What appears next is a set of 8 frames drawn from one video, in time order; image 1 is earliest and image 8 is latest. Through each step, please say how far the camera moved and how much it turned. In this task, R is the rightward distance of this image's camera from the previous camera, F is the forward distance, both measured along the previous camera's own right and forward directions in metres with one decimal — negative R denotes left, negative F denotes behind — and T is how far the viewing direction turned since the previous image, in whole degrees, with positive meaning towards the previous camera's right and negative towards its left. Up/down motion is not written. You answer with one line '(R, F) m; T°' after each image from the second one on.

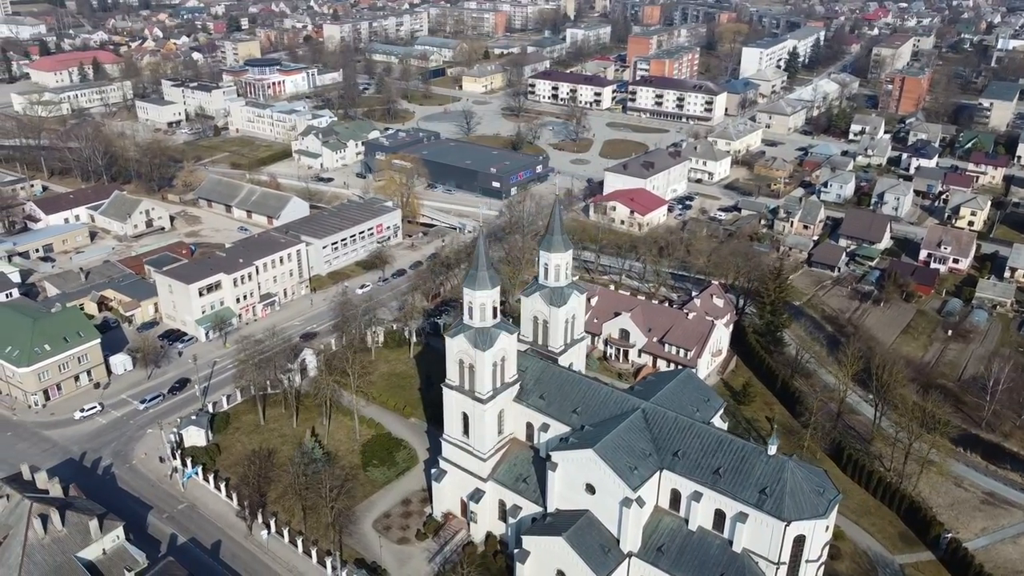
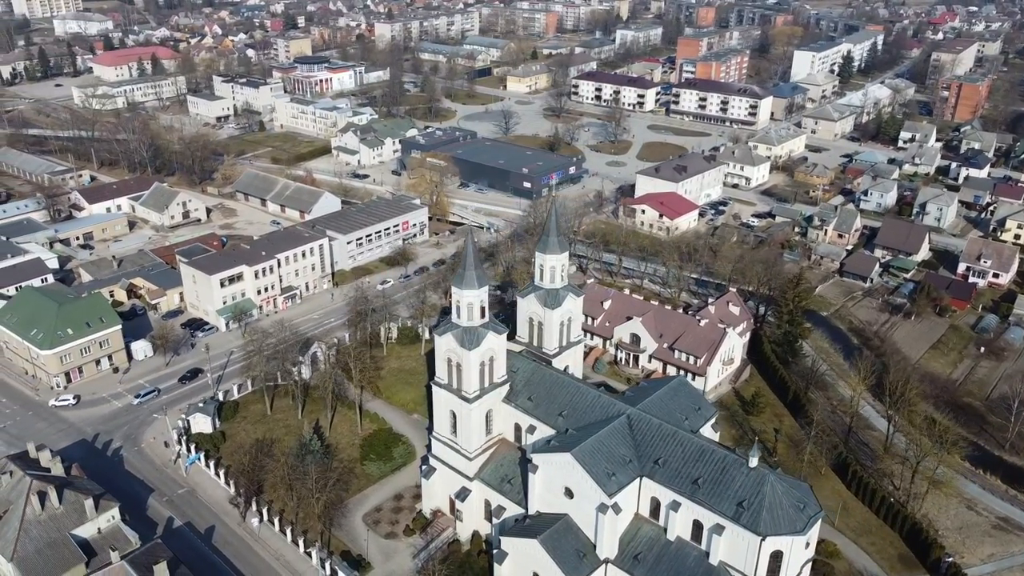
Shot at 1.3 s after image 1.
(+1.9, +0.1) m; -4°
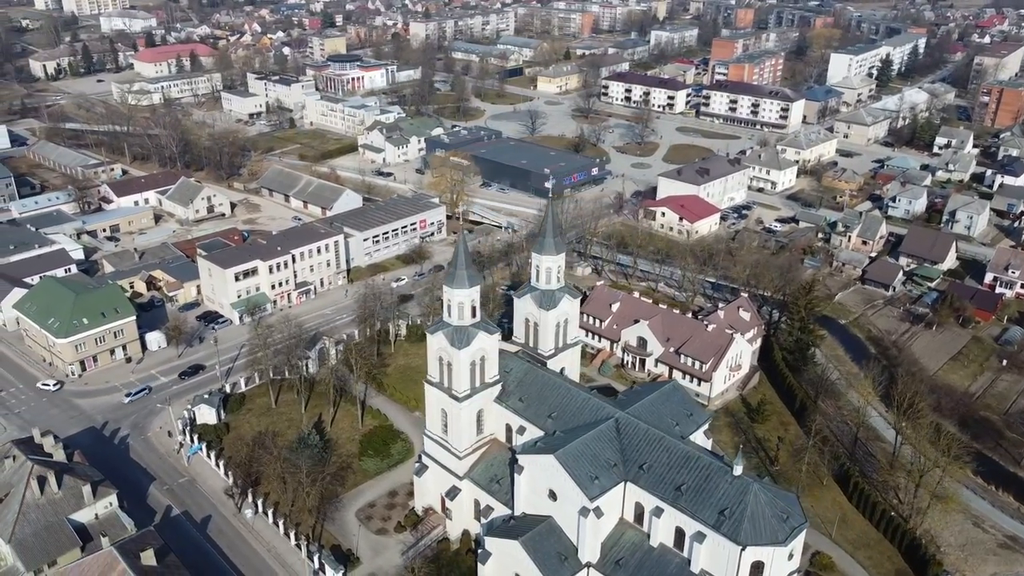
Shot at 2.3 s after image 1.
(+1.3, +0.1) m; -2°
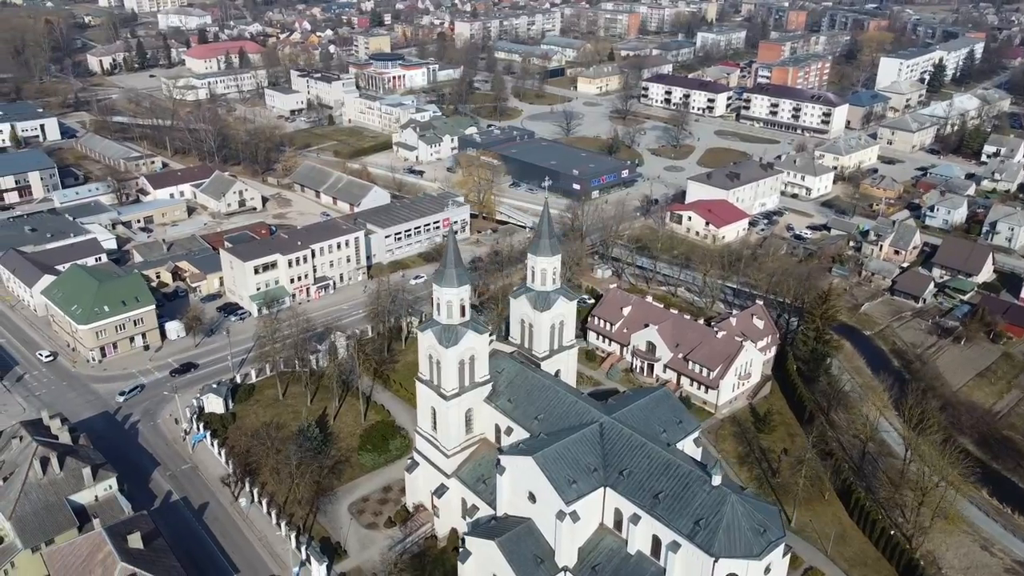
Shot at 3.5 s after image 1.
(+1.7, +0.1) m; -3°
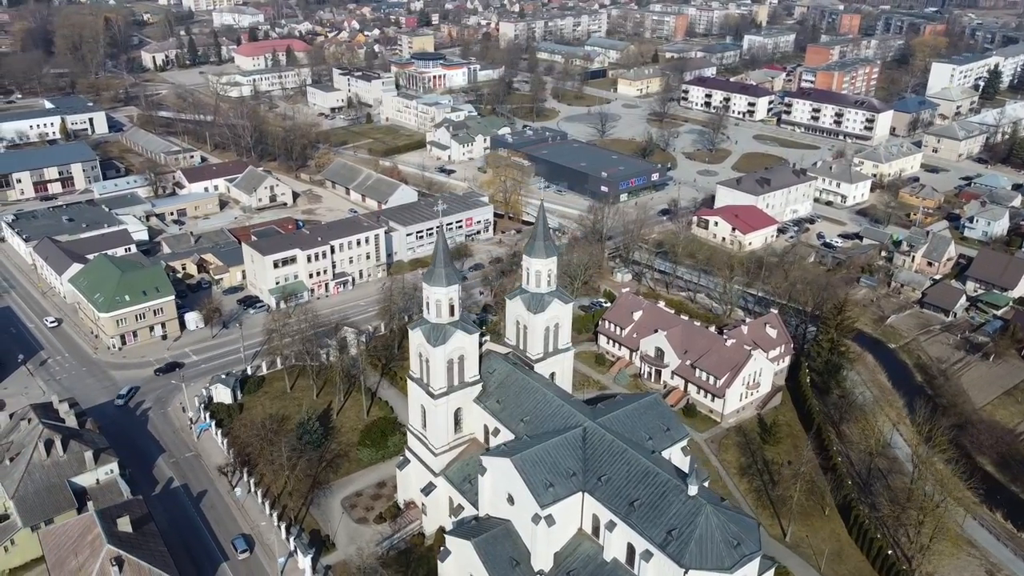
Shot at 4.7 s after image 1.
(+1.7, +0.1) m; -3°
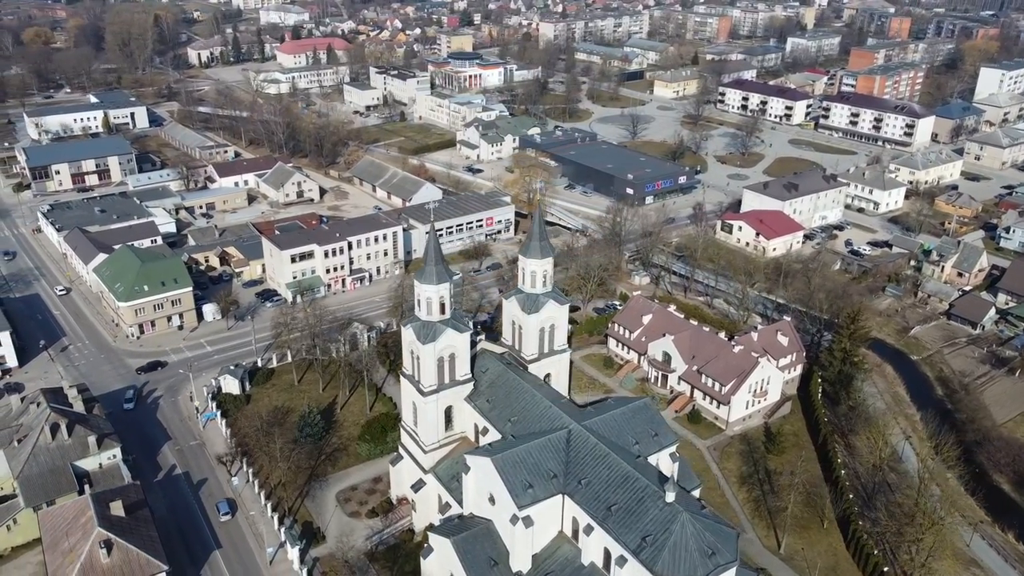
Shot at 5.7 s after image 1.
(+1.5, +0.1) m; -3°
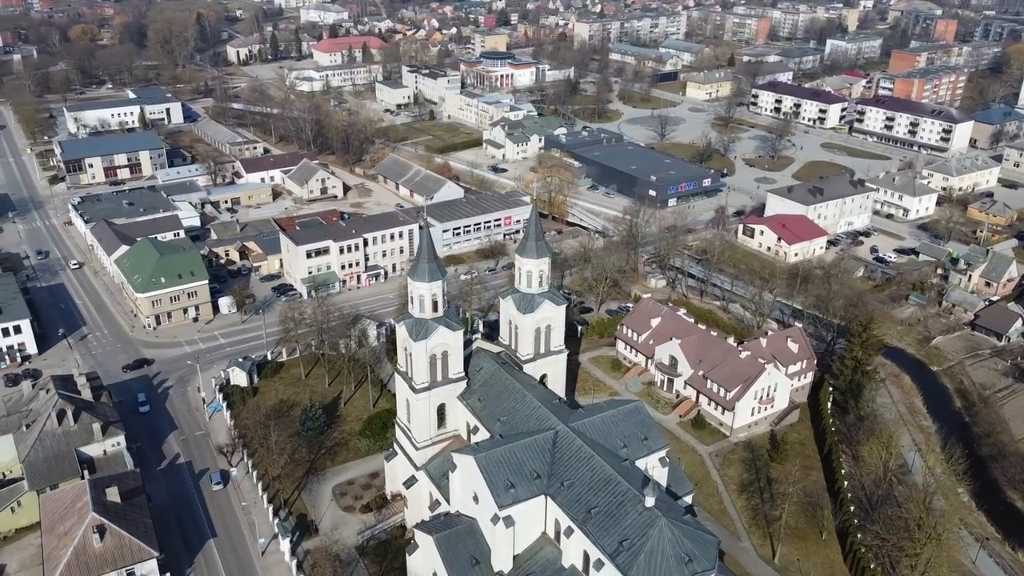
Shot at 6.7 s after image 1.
(+1.4, 0.0) m; -3°
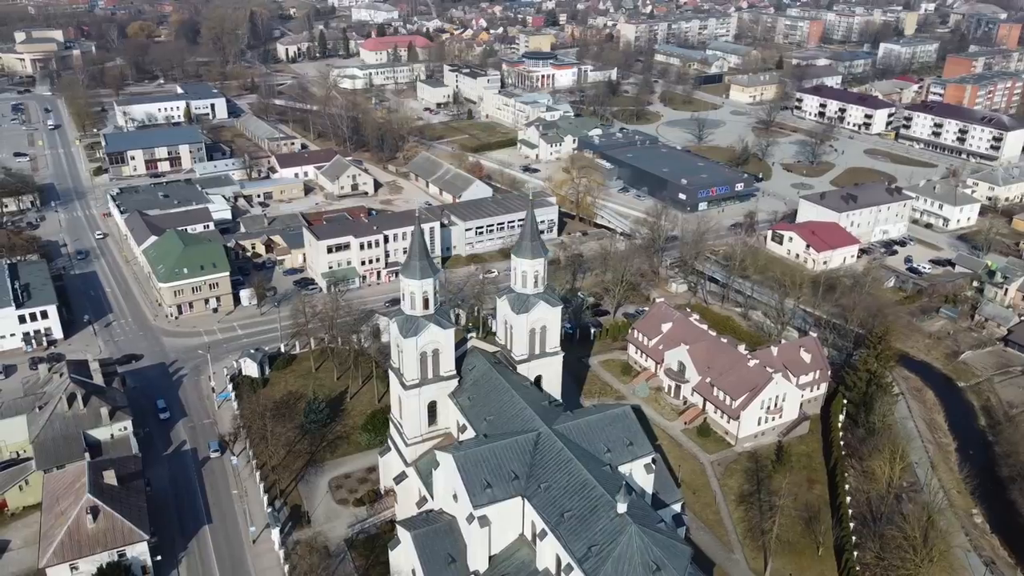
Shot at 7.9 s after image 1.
(+1.8, +0.1) m; -3°
